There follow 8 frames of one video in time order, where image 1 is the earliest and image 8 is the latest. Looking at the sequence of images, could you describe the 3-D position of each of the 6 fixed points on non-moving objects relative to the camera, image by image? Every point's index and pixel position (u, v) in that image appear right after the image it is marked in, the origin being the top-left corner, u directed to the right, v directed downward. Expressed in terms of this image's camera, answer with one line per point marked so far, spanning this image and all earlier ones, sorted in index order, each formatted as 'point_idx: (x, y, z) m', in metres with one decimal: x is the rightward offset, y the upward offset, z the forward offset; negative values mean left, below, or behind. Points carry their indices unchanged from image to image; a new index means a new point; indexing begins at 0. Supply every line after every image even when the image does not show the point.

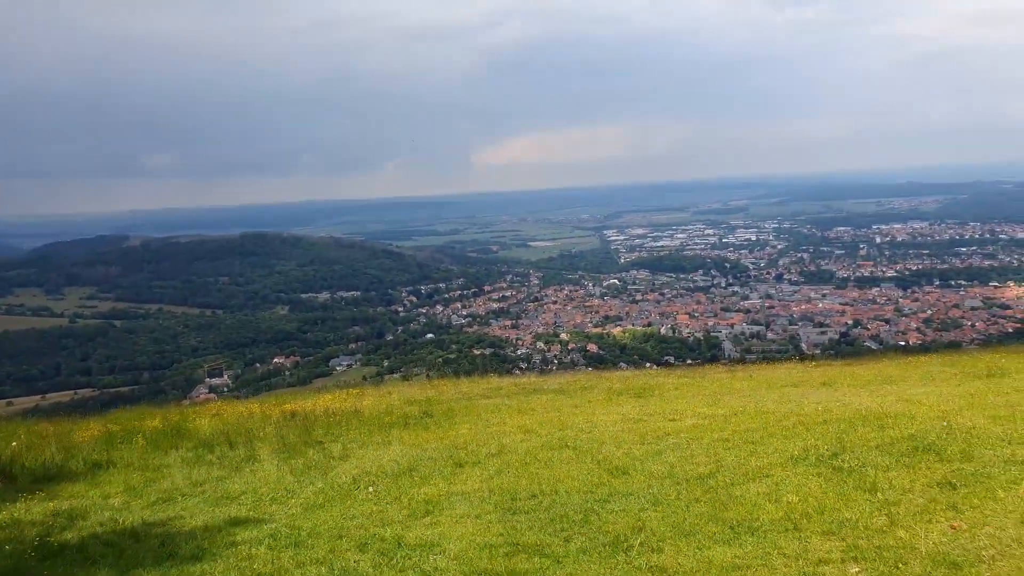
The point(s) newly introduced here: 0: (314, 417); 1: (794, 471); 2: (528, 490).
0: (-4.2, -2.8, +14.3) m
1: (+2.9, -1.9, +6.8) m
2: (+0.2, -2.3, +7.6) m
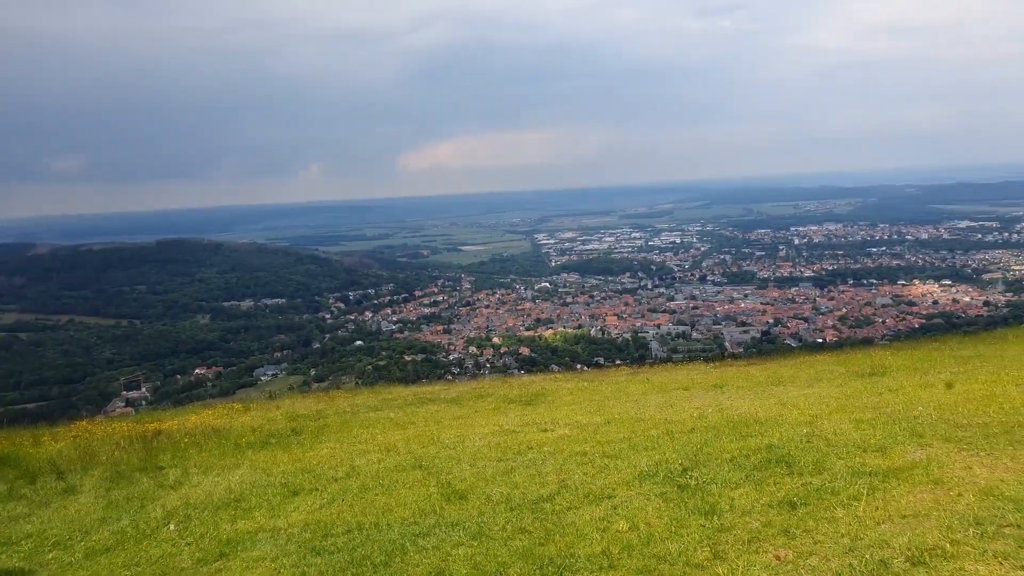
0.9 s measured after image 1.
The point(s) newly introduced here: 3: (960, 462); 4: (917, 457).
0: (-6.6, -2.9, +12.8) m
1: (+1.2, -1.8, +6.1) m
2: (-1.6, -2.3, +6.6) m
3: (+3.7, -1.4, +5.4) m
4: (+3.5, -1.5, +5.7) m
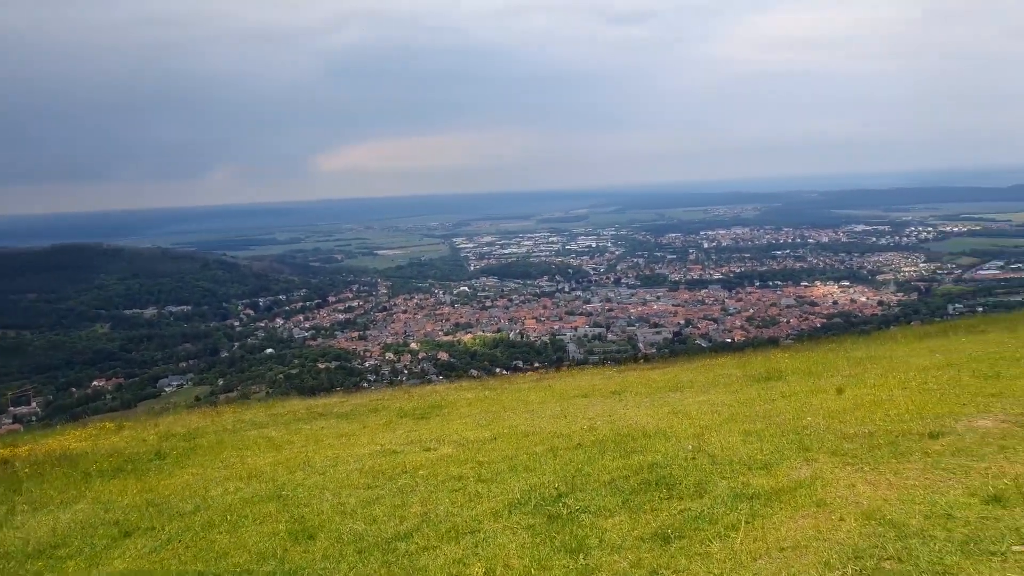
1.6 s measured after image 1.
0: (-8.5, -3.1, +11.2) m
1: (-0.1, -1.9, +5.4) m
2: (-2.9, -2.4, +5.6) m
3: (+2.5, -1.5, +5.1) m
4: (+2.3, -1.5, +5.3) m
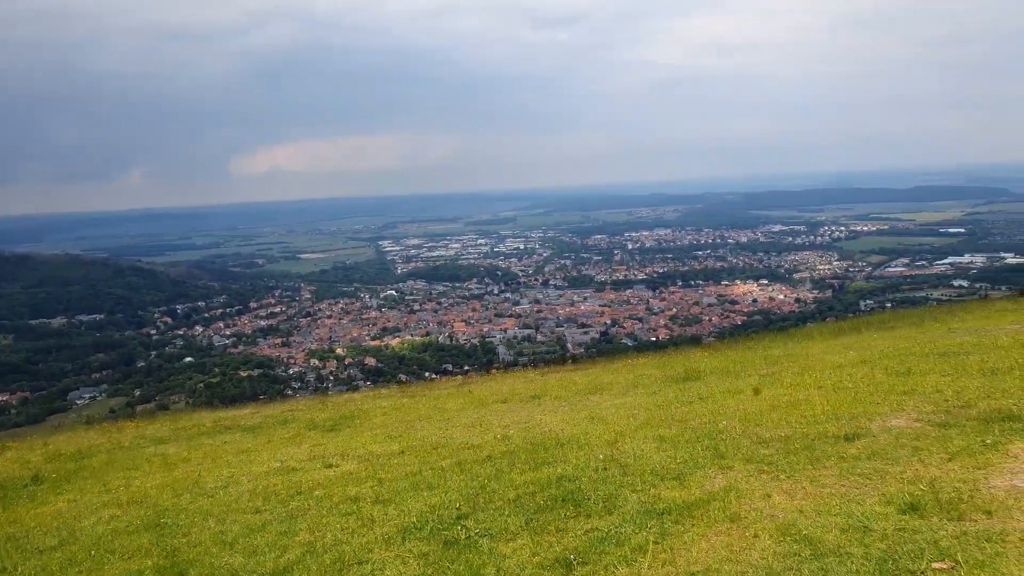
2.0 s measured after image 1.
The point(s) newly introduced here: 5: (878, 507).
0: (-9.8, -3.2, +9.7) m
1: (-0.8, -1.9, +4.8) m
2: (-3.6, -2.5, +4.7) m
3: (+1.8, -1.4, +4.8) m
4: (+1.5, -1.5, +5.0) m
5: (+2.3, -1.4, +4.1) m
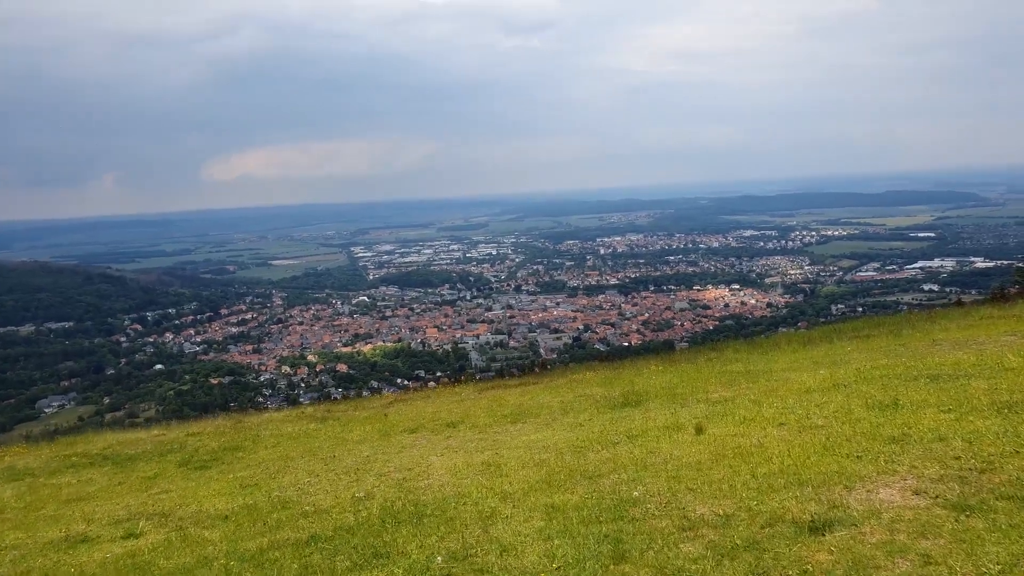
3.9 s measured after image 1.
0: (-10.8, -3.4, +7.9) m
1: (-1.7, -2.0, +3.4) m
2: (-4.5, -2.6, +3.2) m
3: (+0.9, -1.5, +3.4) m
4: (+0.7, -1.6, +3.6) m
5: (+1.5, -1.5, +2.8) m
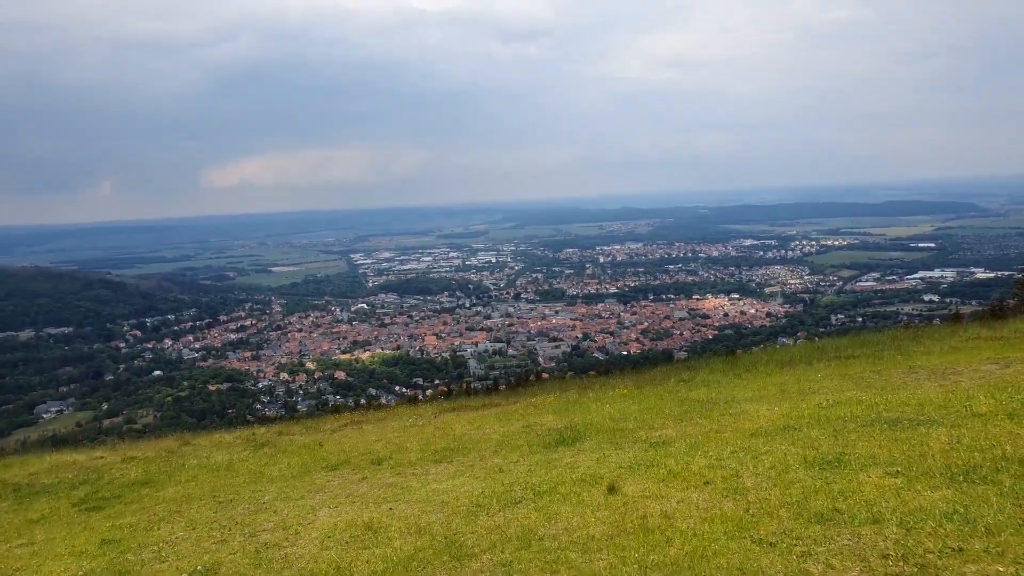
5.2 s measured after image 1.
0: (-10.9, -3.4, +7.8) m
1: (-1.7, -2.1, +3.3) m
2: (-4.5, -2.6, +3.1) m
3: (+0.9, -1.6, +3.3) m
4: (+0.6, -1.6, +3.5) m
5: (+1.4, -1.5, +2.7) m
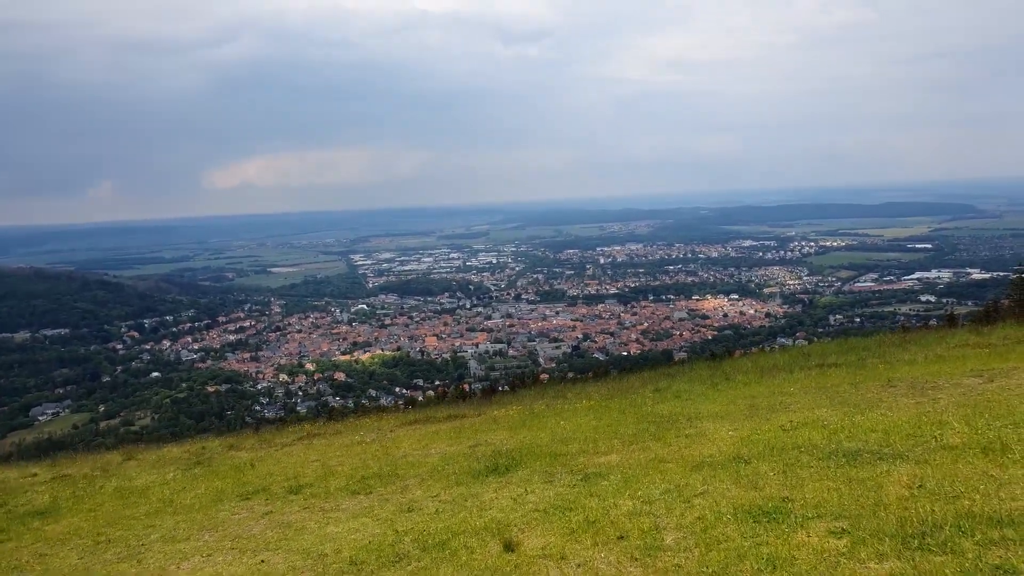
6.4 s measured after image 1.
0: (-10.5, -3.4, +8.3) m
1: (-1.3, -2.0, +3.9) m
2: (-4.1, -2.5, +3.7) m
3: (+1.3, -1.5, +3.9) m
4: (+1.1, -1.5, +4.1) m
5: (+1.9, -1.4, +3.3) m
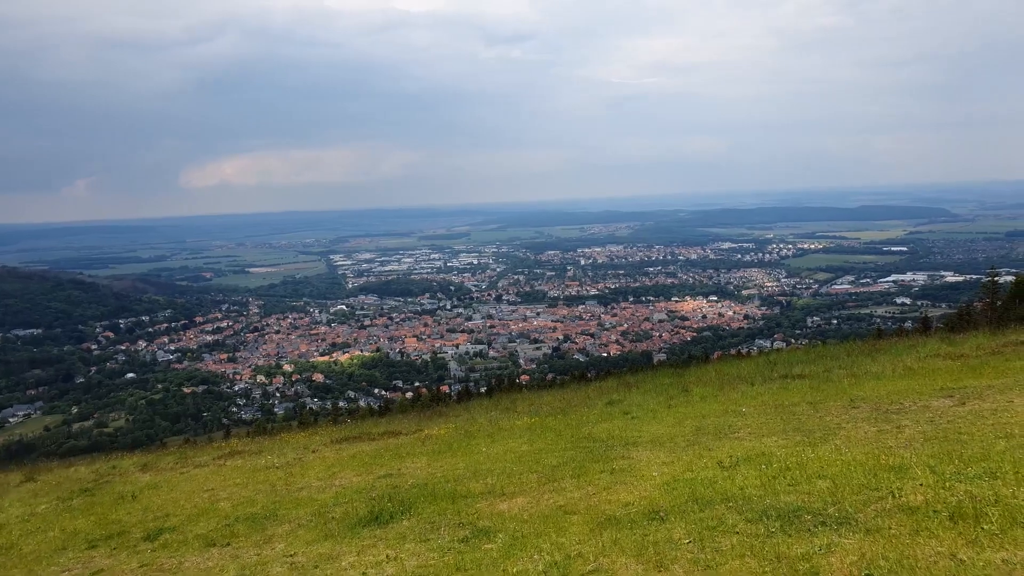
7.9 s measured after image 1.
0: (-11.2, -3.4, +7.4) m
1: (-1.8, -2.0, +3.2) m
2: (-4.6, -2.5, +2.9) m
3: (+0.8, -1.6, +3.3) m
4: (+0.5, -1.6, +3.5) m
5: (+1.3, -1.5, +2.7) m
